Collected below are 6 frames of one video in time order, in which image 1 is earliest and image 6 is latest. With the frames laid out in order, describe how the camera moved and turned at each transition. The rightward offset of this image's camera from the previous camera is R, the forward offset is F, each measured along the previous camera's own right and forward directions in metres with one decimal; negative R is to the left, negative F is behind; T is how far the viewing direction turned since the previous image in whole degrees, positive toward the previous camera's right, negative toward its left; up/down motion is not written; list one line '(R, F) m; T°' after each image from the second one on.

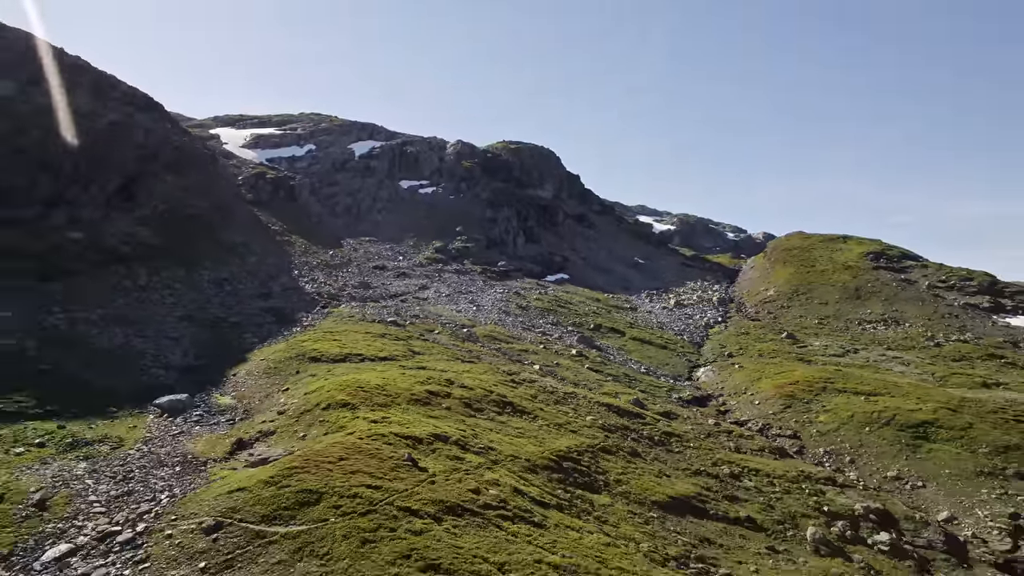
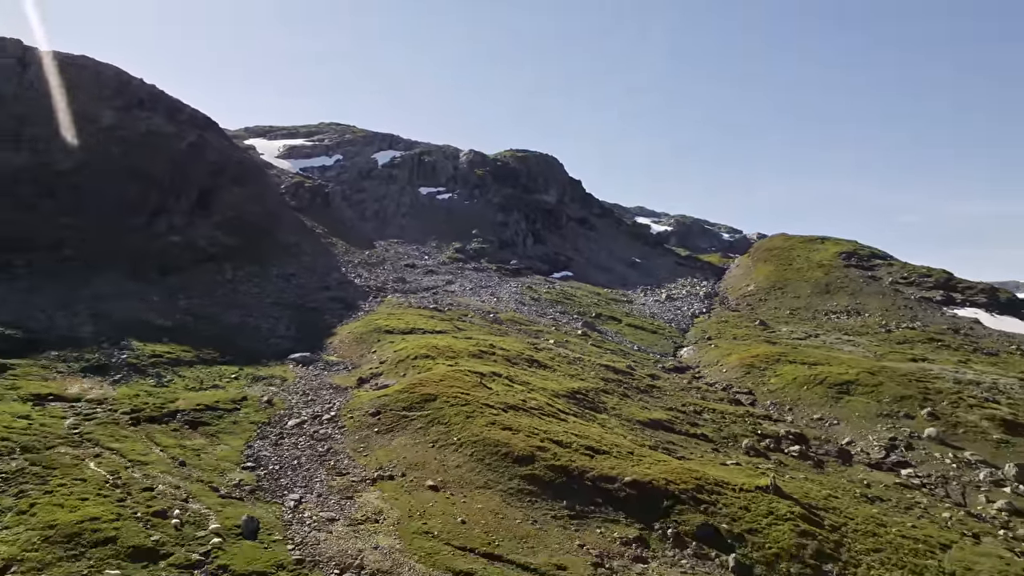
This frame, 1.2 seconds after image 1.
(-2.4, -19.0) m; 0°
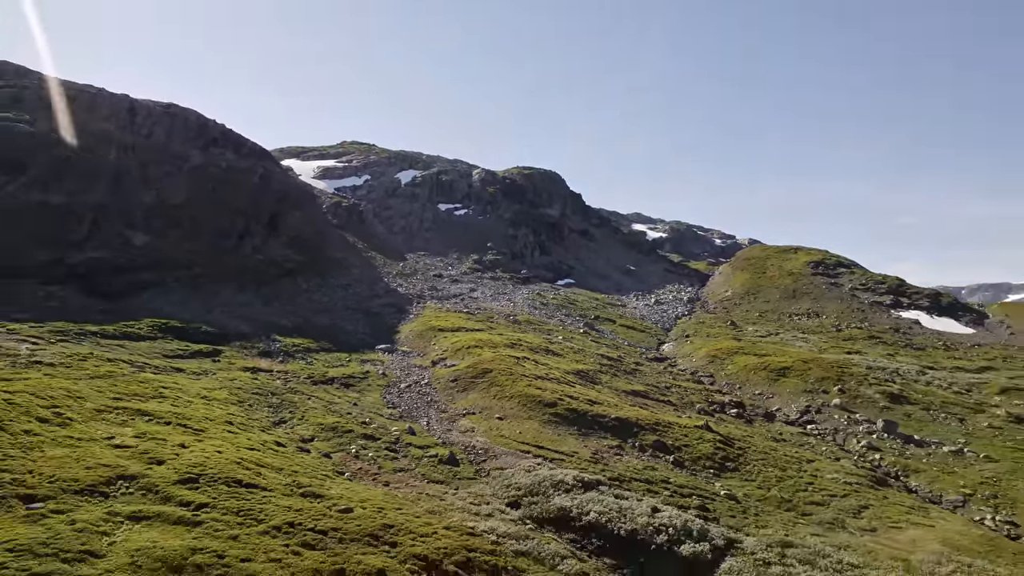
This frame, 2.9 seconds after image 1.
(-2.9, -25.6) m; 0°
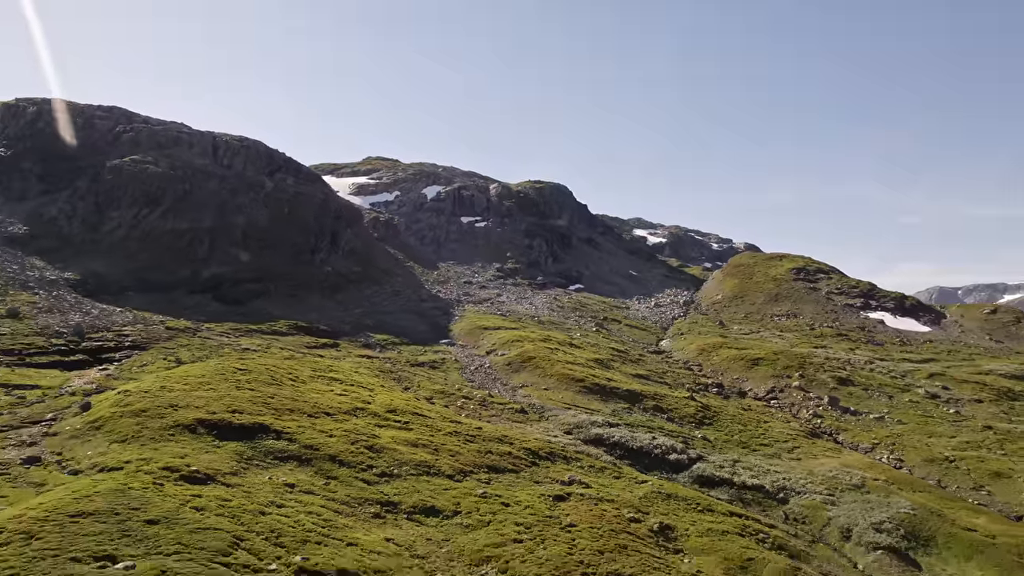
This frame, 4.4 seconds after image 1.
(-5.2, -26.2) m; 0°
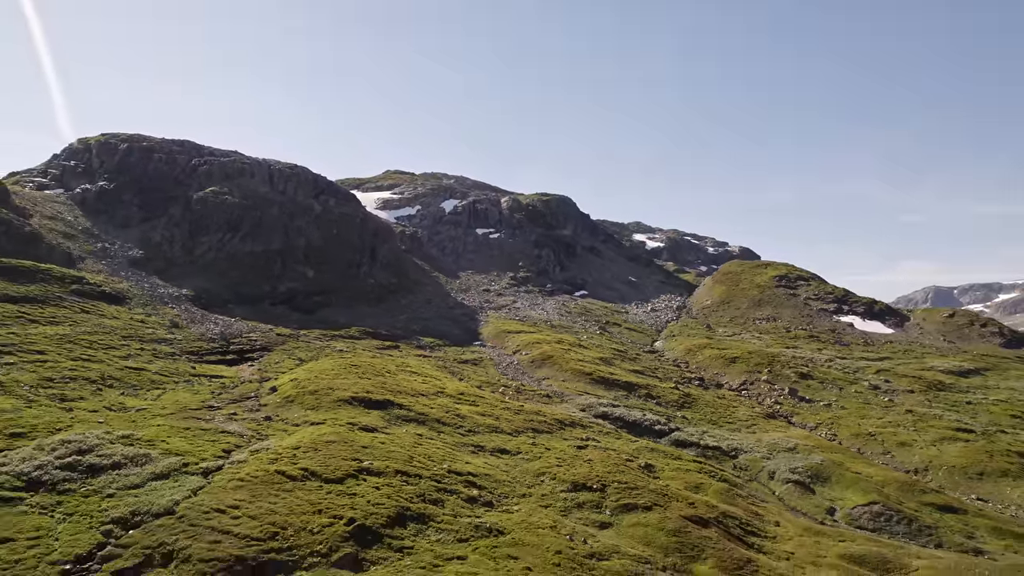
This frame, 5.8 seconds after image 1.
(-4.0, -26.0) m; 0°
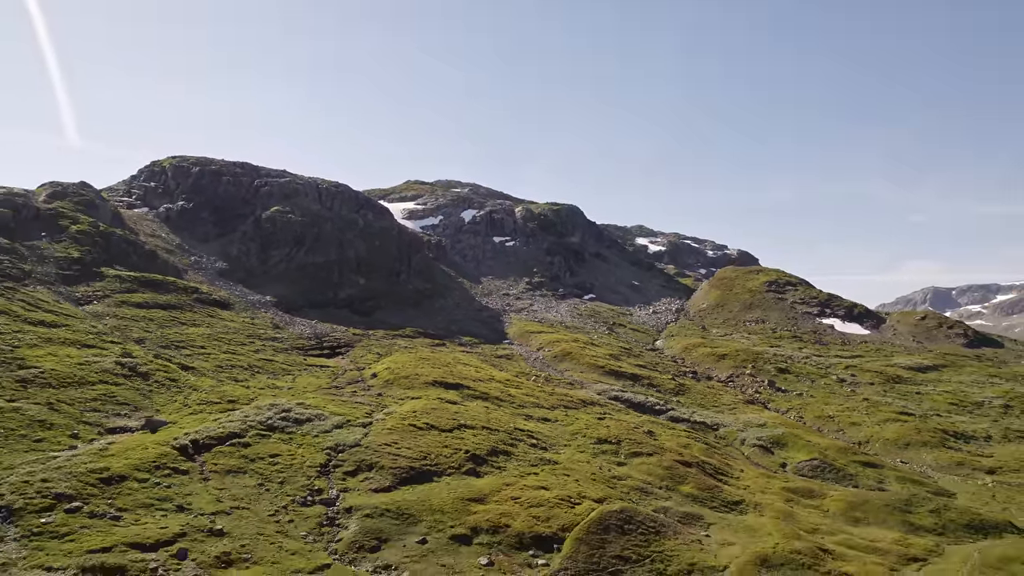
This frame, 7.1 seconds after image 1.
(-5.2, -26.1) m; 0°
